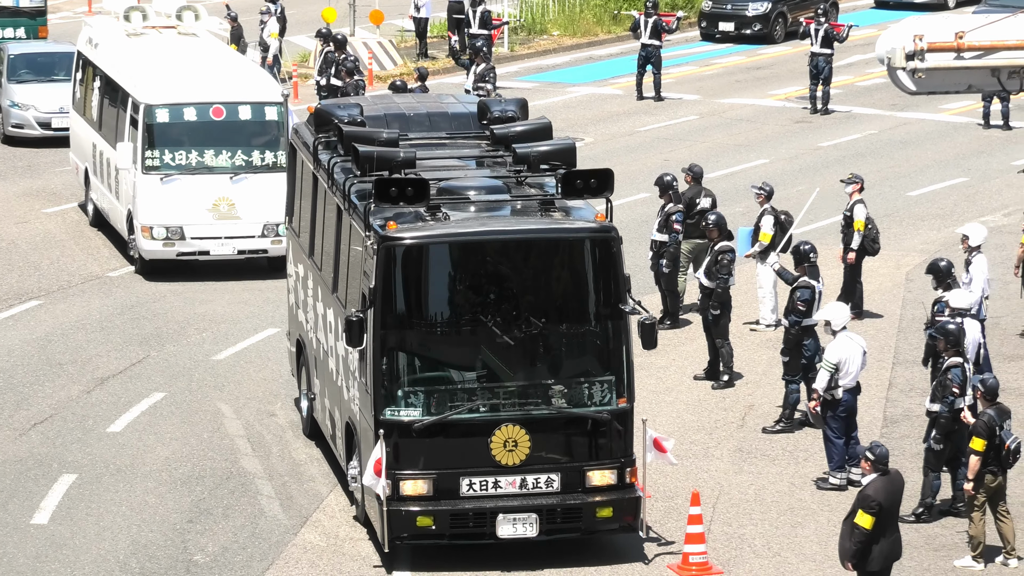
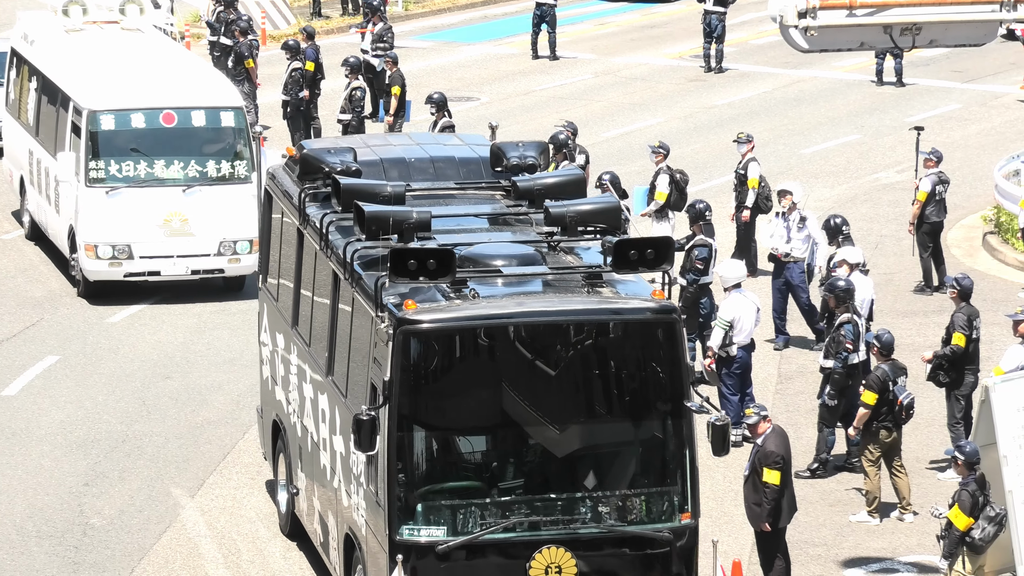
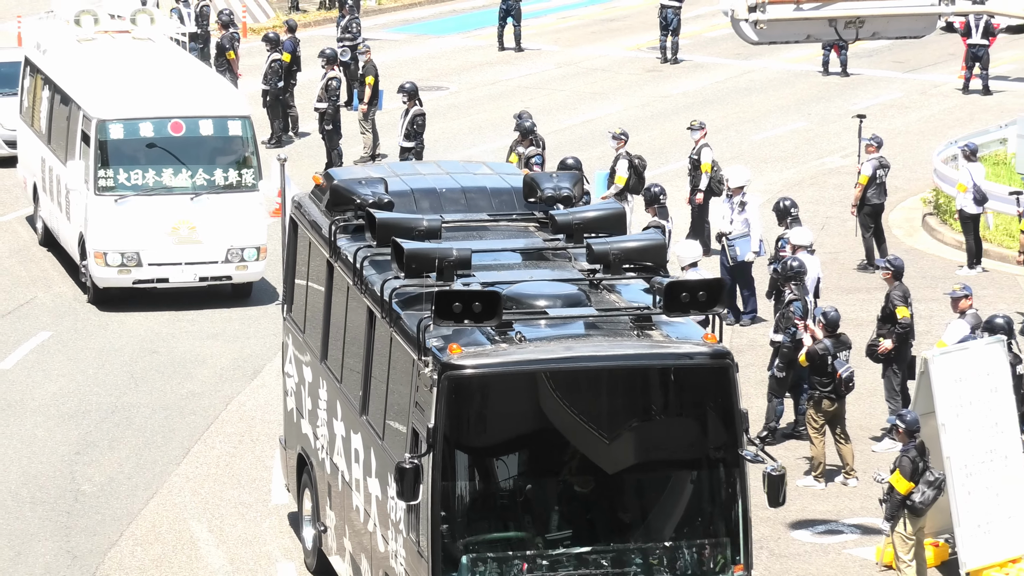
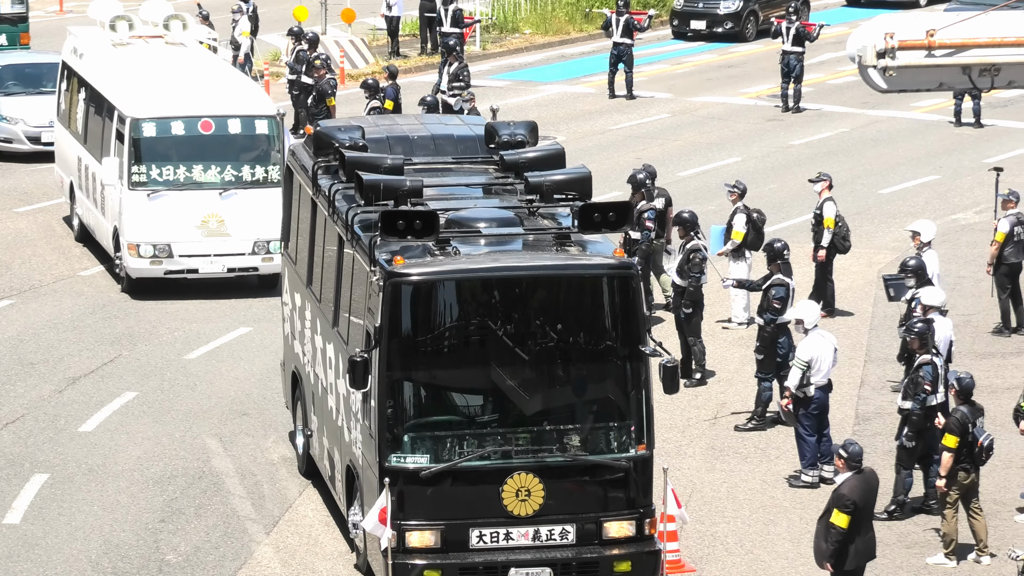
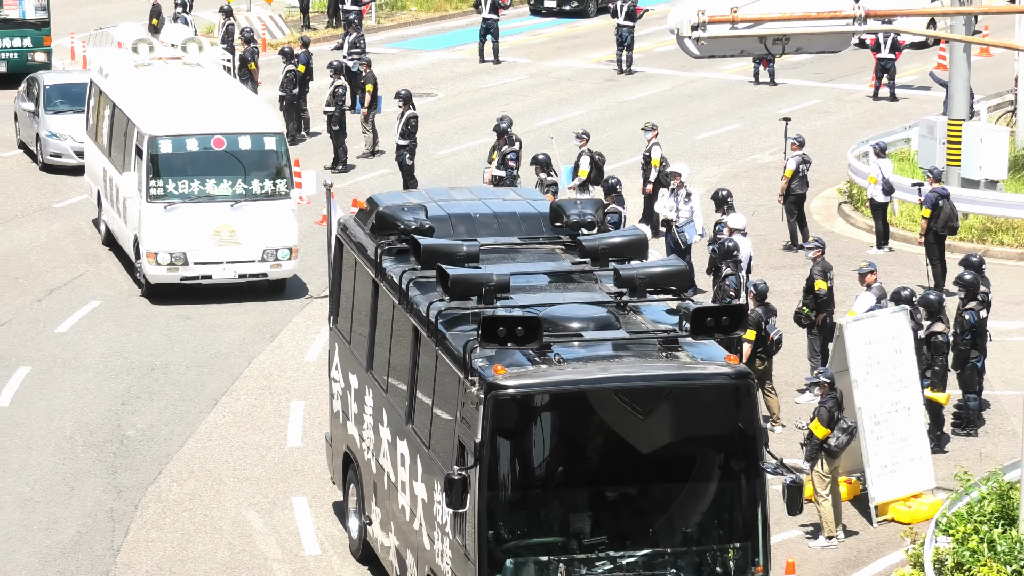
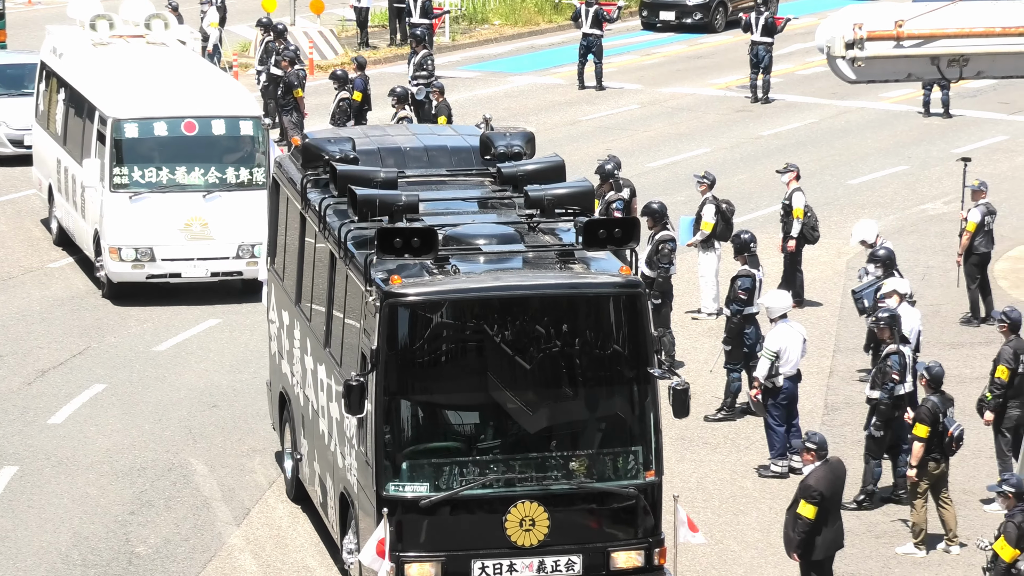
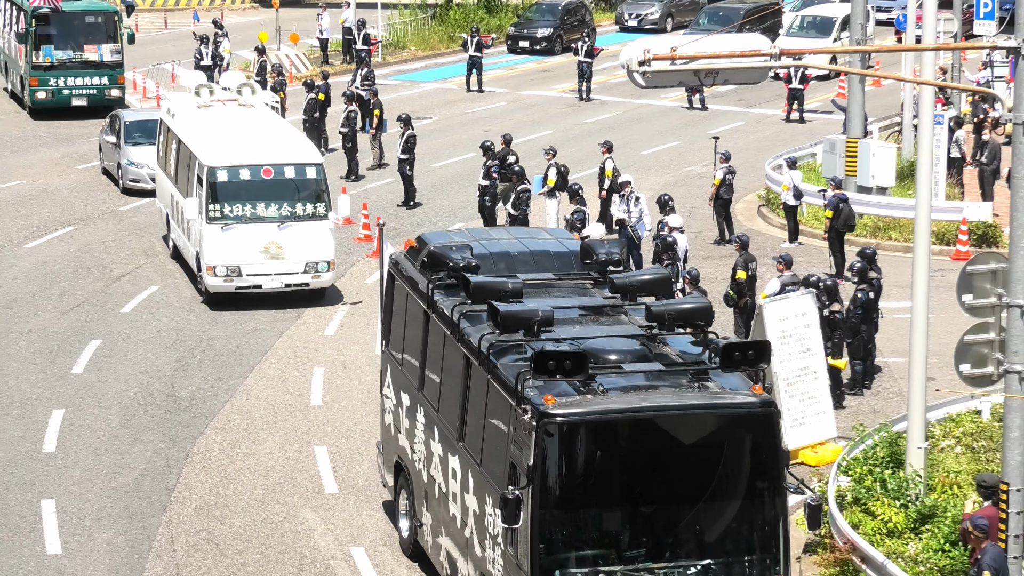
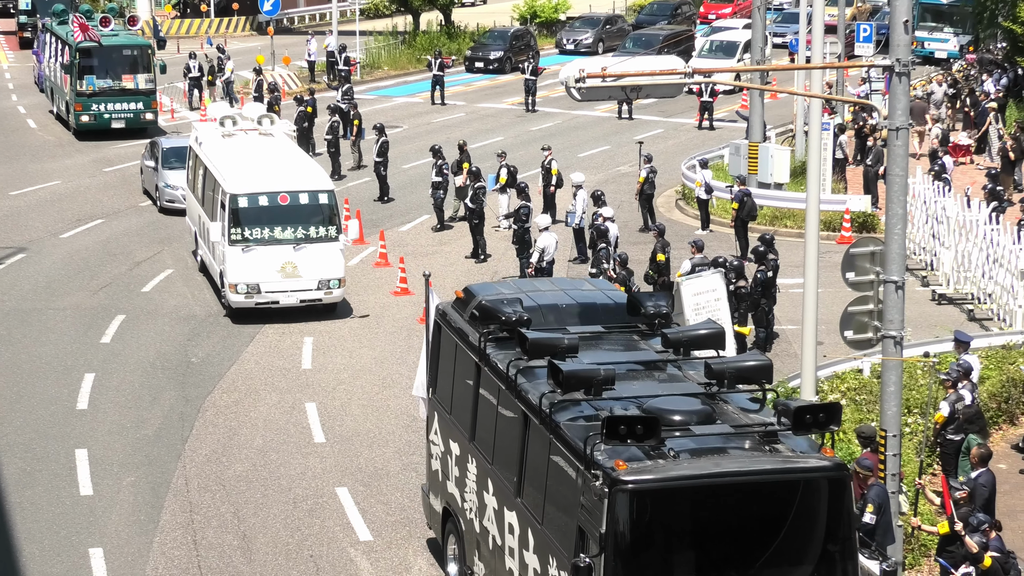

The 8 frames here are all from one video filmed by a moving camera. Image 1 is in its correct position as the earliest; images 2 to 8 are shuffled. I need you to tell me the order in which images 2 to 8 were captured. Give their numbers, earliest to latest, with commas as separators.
4, 6, 2, 3, 5, 7, 8
